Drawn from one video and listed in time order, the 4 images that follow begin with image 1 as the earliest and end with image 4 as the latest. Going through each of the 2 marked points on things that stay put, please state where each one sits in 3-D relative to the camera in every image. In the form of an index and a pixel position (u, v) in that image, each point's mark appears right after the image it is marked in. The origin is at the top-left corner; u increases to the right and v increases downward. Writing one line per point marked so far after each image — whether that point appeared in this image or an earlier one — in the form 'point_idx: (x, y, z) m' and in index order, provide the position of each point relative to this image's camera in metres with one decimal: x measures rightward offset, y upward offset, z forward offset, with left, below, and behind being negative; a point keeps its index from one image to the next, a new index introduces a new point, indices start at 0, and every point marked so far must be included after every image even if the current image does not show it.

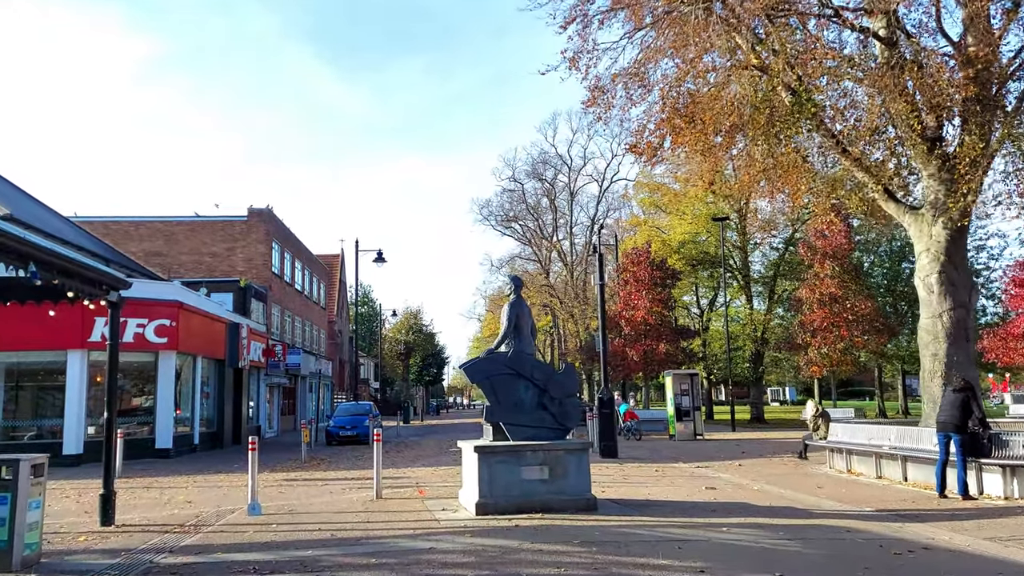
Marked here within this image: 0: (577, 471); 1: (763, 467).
0: (+0.8, -2.3, +10.4) m
1: (+4.9, -3.5, +16.3) m
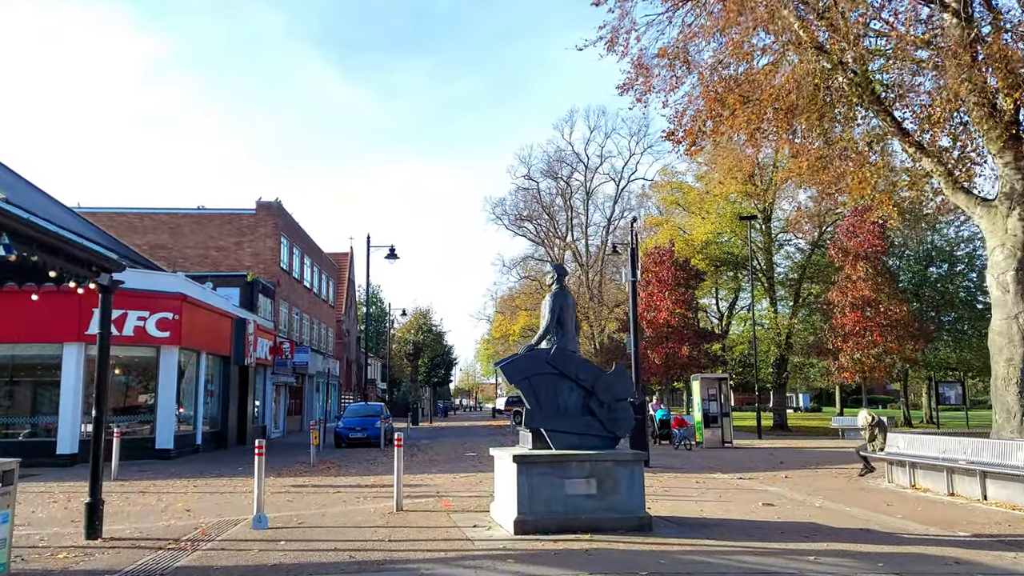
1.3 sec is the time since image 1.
0: (+1.3, -2.1, +9.1) m
1: (+5.4, -3.4, +15.0) m
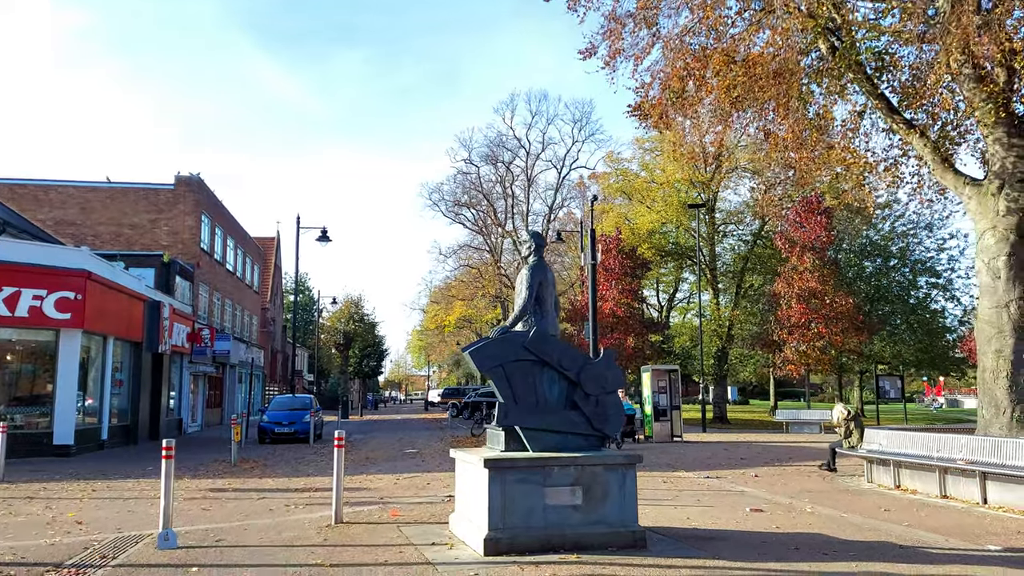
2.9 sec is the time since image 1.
0: (+1.0, -1.9, +7.6) m
1: (+4.5, -3.2, +13.9) m
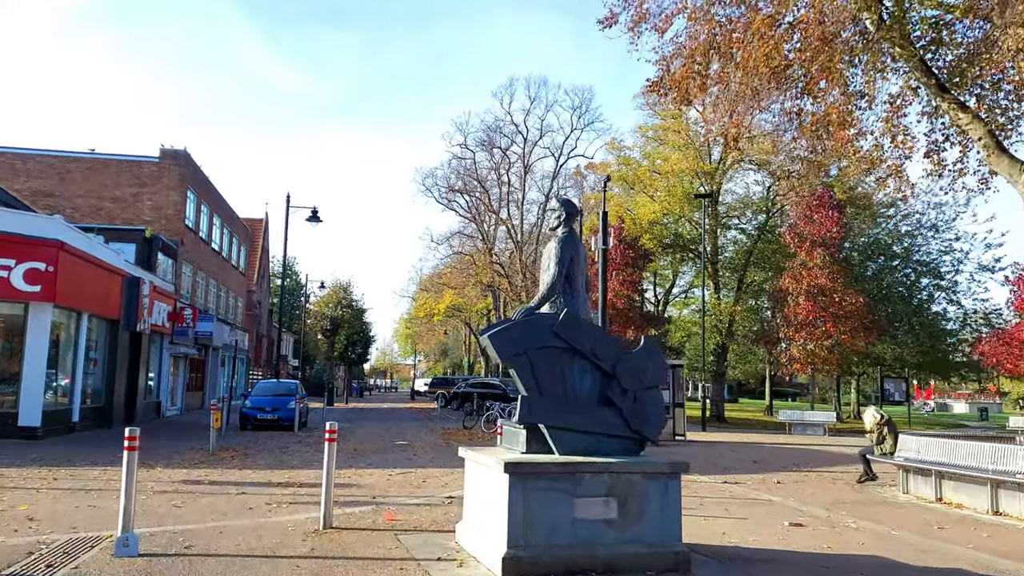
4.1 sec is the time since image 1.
0: (+1.1, -1.7, +6.5) m
1: (+4.6, -3.0, +12.8) m
